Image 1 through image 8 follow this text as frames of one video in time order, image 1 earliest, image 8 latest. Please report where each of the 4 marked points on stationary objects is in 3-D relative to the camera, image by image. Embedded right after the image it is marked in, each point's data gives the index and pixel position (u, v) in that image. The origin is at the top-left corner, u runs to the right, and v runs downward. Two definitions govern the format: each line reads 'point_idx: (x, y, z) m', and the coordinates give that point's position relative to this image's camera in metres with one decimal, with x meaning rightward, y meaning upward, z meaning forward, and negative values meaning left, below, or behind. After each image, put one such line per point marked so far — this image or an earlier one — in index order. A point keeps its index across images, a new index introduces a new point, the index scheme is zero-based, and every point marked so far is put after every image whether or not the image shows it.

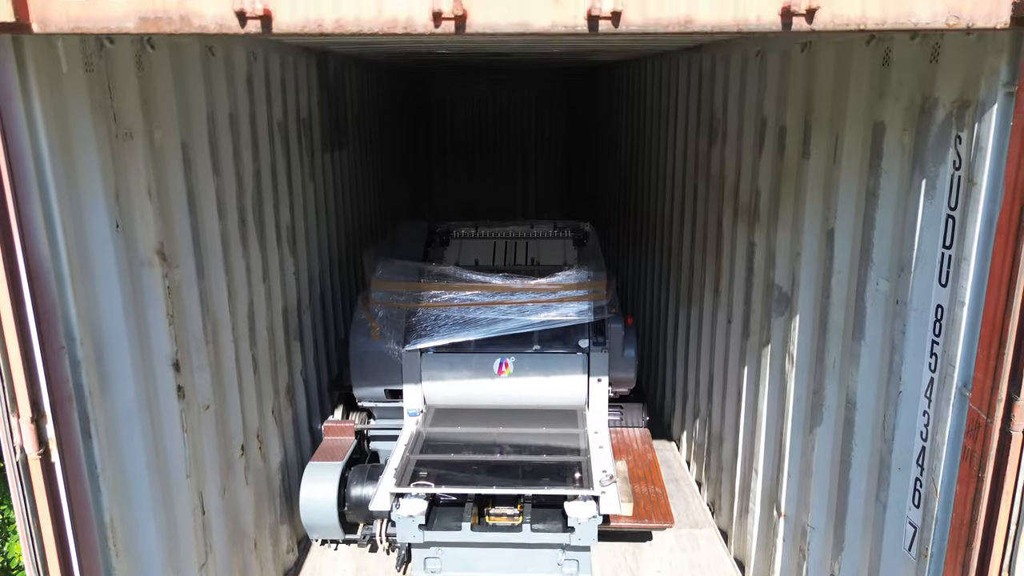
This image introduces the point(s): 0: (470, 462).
0: (-0.3, -1.1, +4.4) m
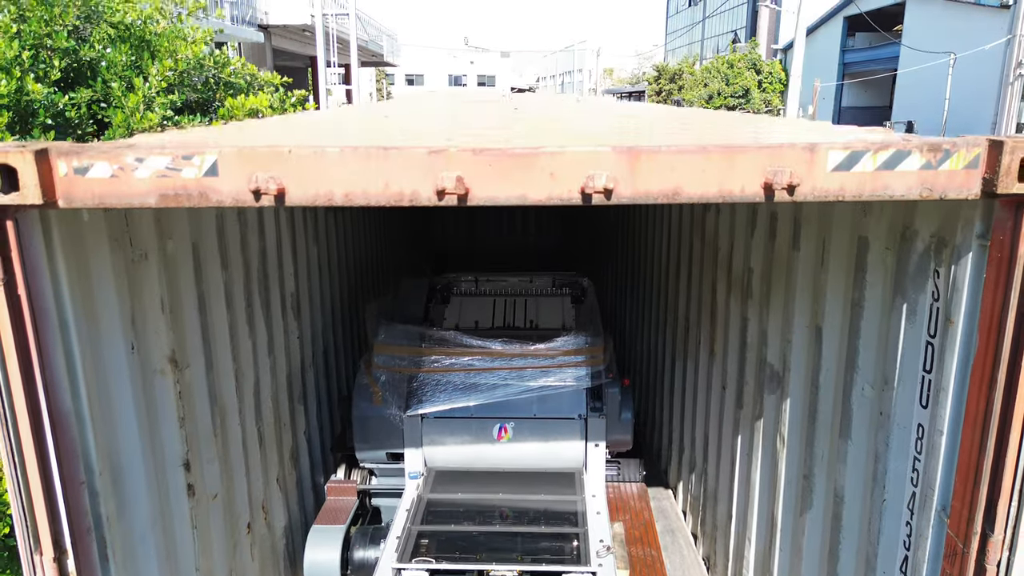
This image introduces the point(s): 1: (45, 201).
0: (-0.3, -1.6, +4.5) m
1: (-1.4, +0.3, +2.1) m
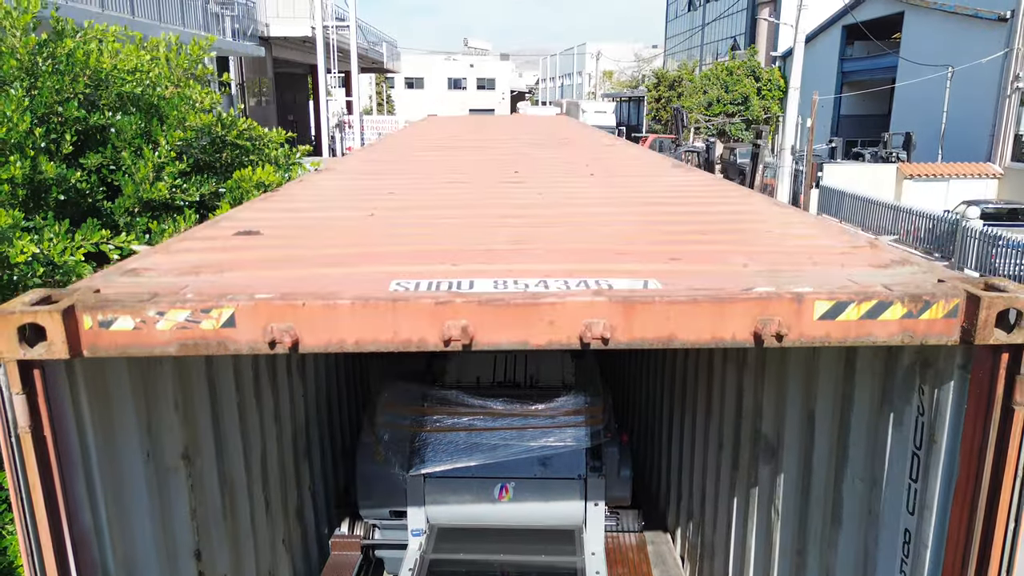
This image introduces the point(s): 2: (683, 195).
0: (-0.3, -2.0, +4.7) m
1: (-1.4, -0.2, +2.2) m
2: (+1.1, +0.6, +4.5) m
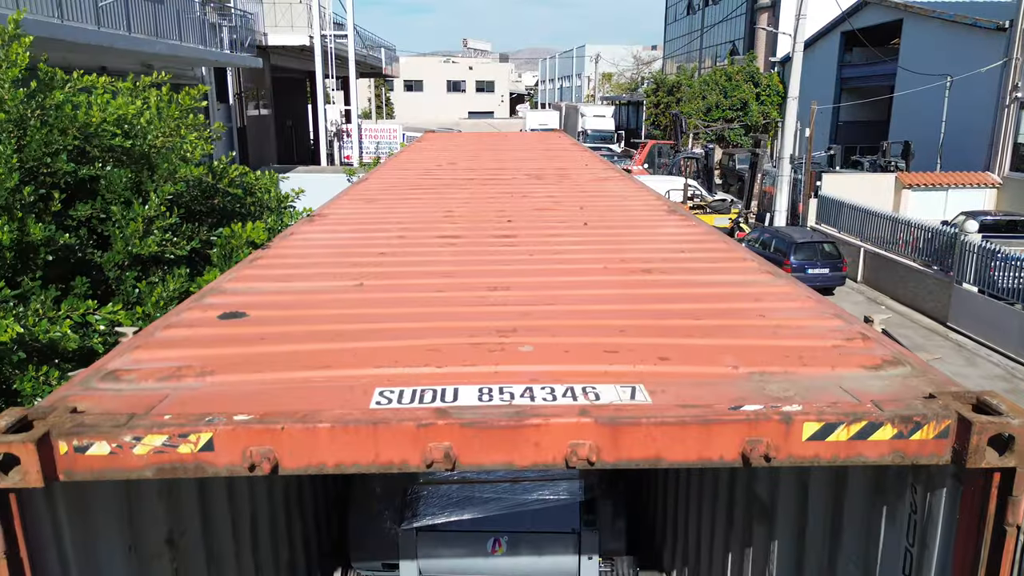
0: (-0.3, -2.4, +4.6) m
1: (-1.4, -0.6, +2.1) m
2: (+1.1, +0.2, +4.4) m
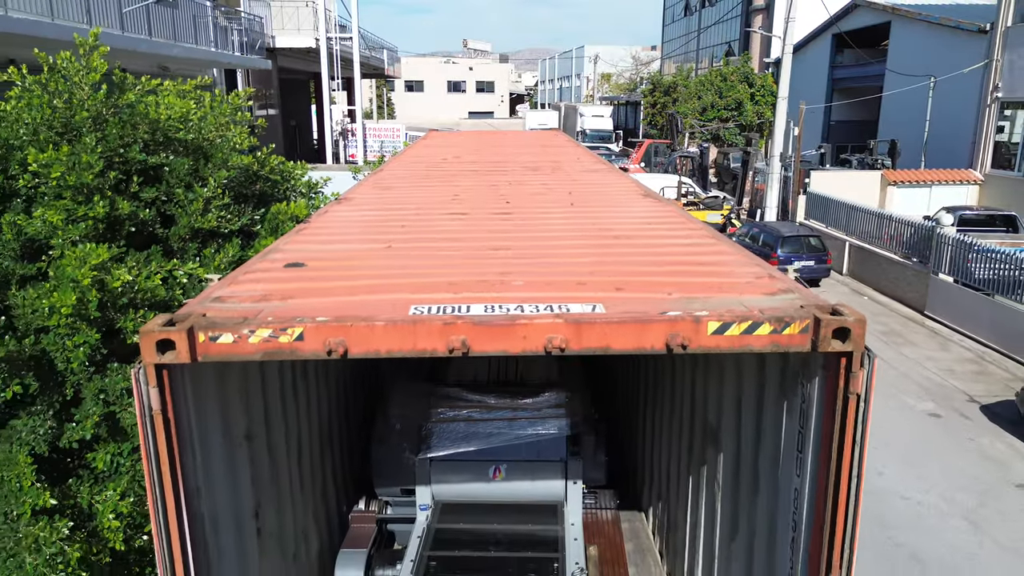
0: (-0.3, -2.2, +5.6) m
1: (-1.5, -0.3, +3.2) m
2: (+1.1, +0.5, +5.4) m
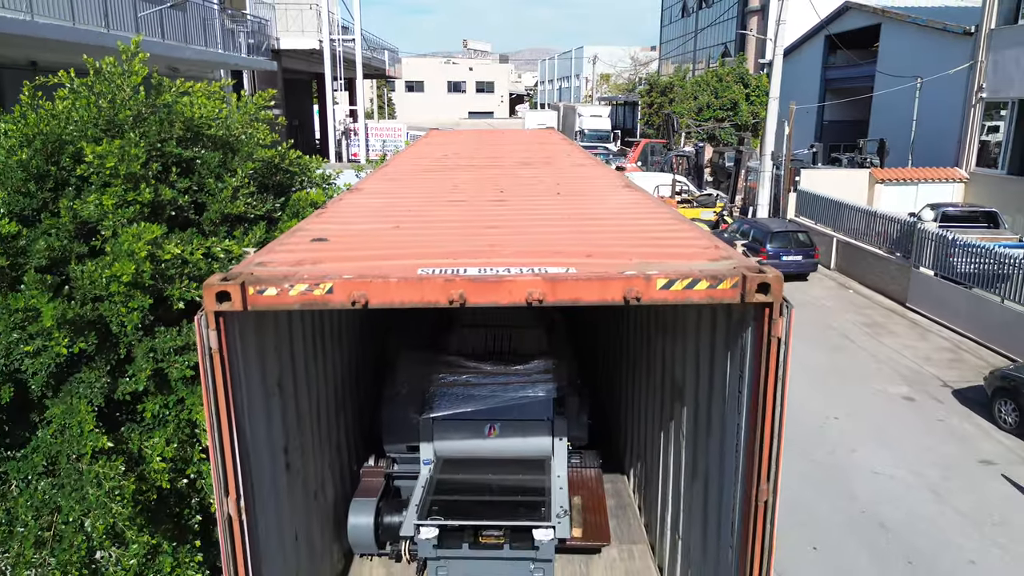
0: (-0.4, -1.9, +6.4) m
1: (-1.5, -0.1, +3.9) m
2: (+1.0, +0.7, +6.2) m
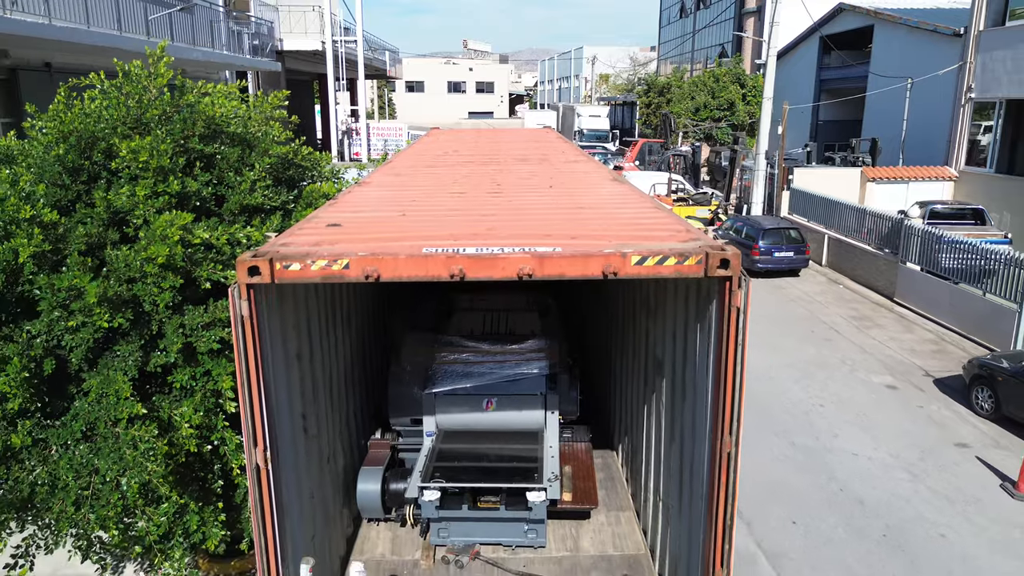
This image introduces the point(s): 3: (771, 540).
0: (-0.4, -1.8, +7.0) m
1: (-1.6, +0.1, +4.5) m
2: (+0.9, +0.9, +6.8) m
3: (+3.8, -3.7, +10.0) m
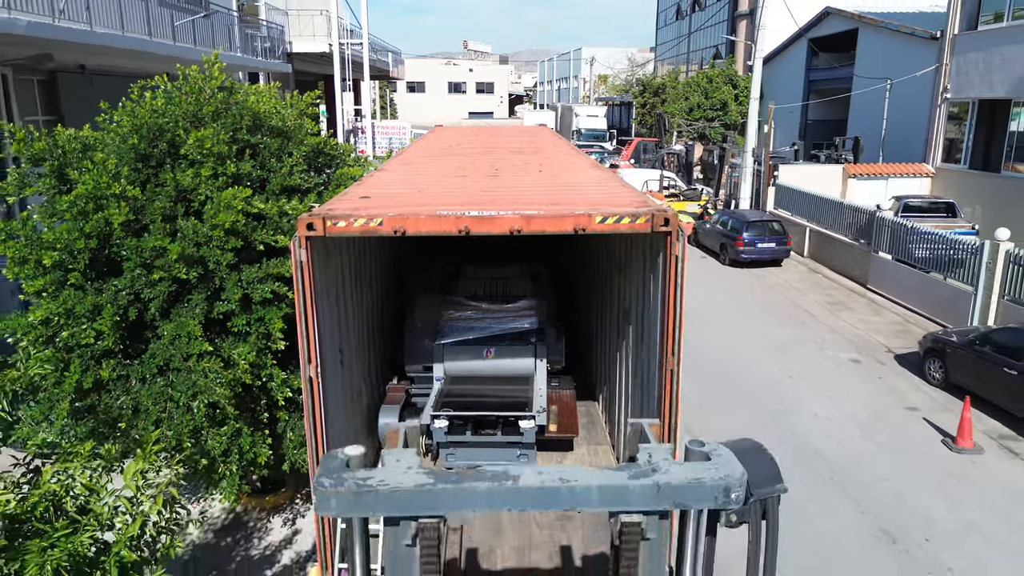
0: (-0.5, -1.4, +8.5) m
1: (-1.6, +0.5, +6.0) m
2: (+0.9, +1.3, +8.3) m
3: (+3.7, -3.2, +11.5) m
